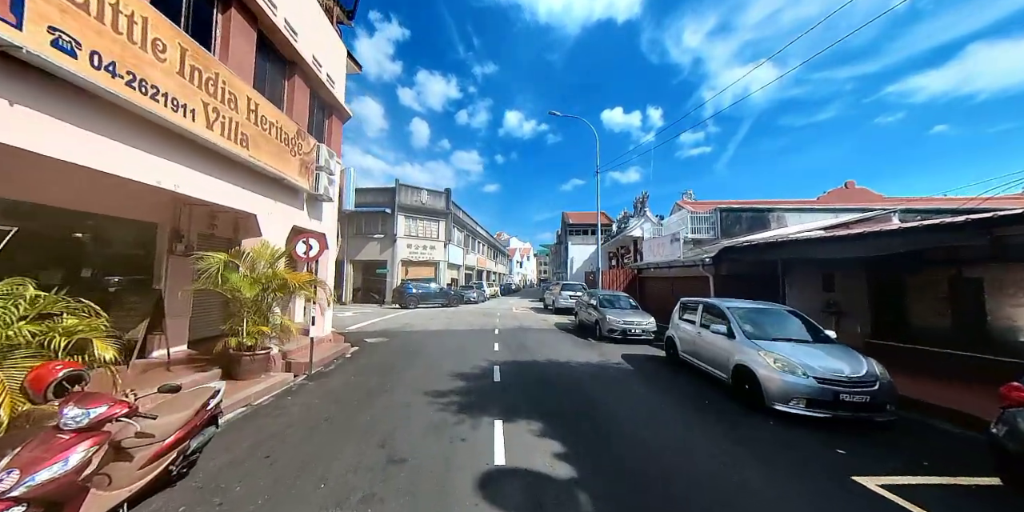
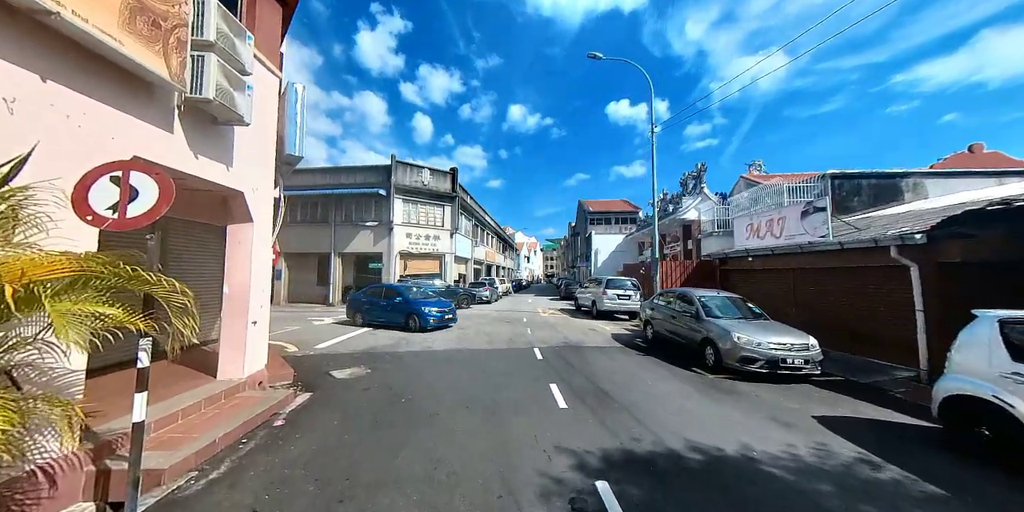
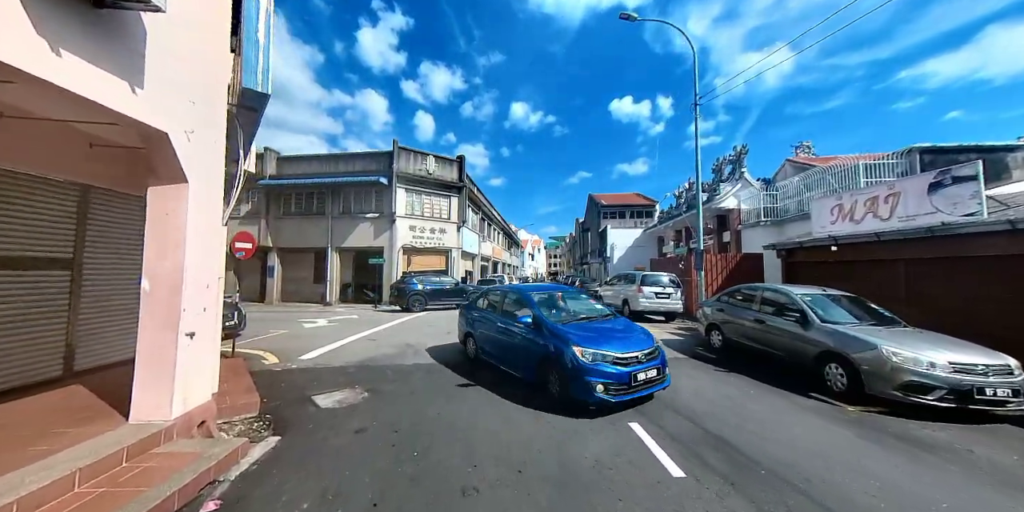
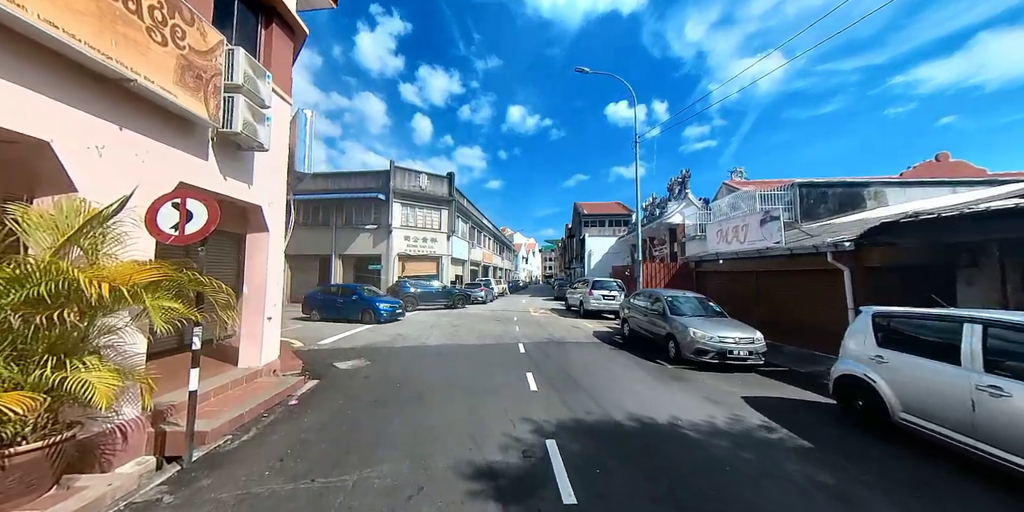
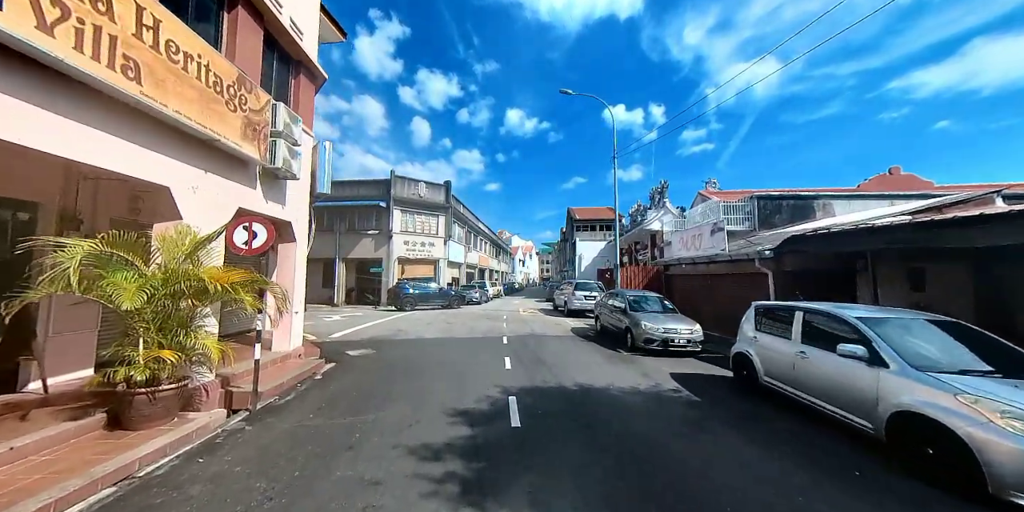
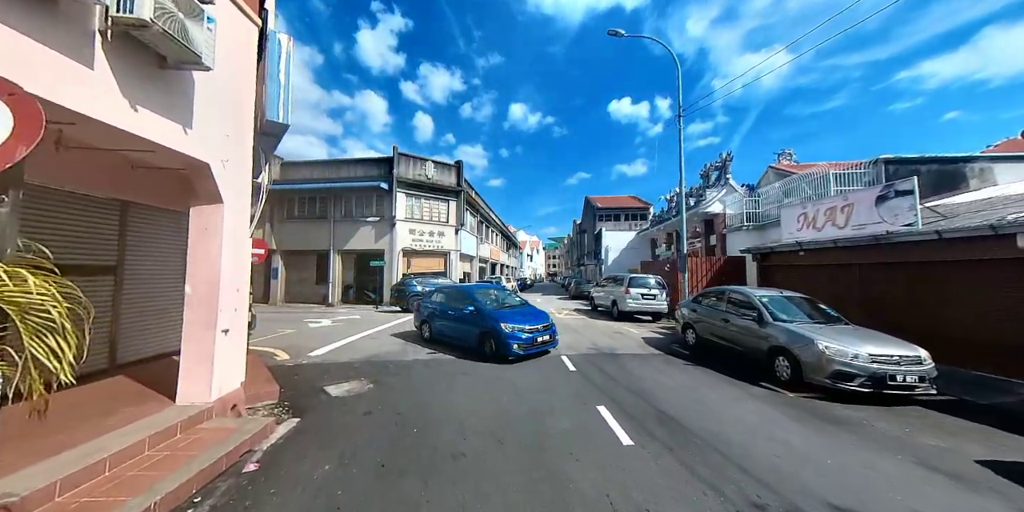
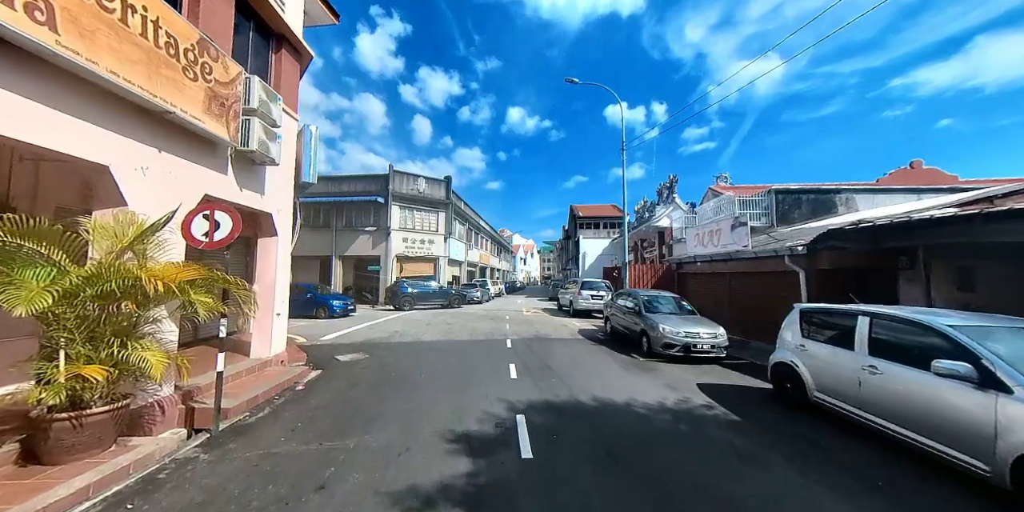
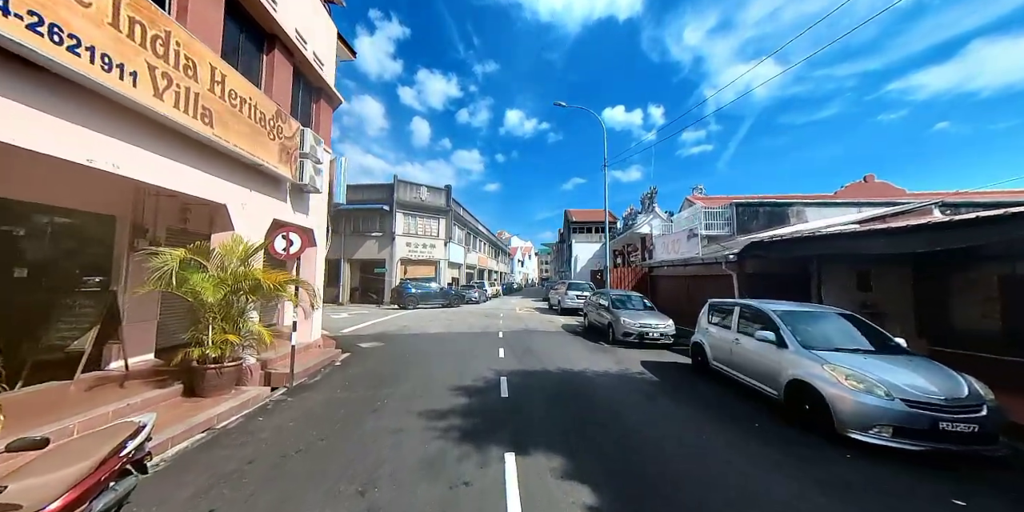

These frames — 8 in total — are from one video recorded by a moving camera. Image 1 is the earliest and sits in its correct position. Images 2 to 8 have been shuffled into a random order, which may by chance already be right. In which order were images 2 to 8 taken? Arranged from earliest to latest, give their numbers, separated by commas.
8, 5, 7, 4, 2, 6, 3
